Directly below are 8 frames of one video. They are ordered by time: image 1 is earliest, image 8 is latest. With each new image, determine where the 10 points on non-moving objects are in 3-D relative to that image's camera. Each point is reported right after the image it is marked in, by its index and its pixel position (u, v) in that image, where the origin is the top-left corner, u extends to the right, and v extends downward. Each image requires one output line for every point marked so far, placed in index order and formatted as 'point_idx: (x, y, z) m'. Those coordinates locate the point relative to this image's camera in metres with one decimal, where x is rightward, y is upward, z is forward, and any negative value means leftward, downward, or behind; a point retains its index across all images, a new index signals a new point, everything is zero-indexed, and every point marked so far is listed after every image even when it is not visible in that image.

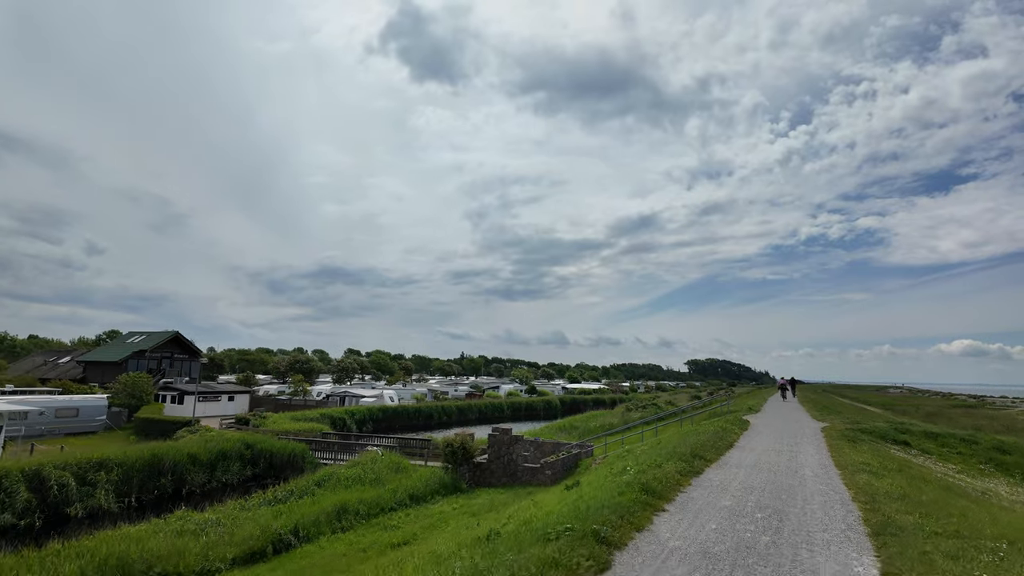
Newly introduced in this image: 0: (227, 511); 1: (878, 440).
0: (-8.5, -6.7, +16.1) m
1: (+13.0, -5.4, +19.3) m
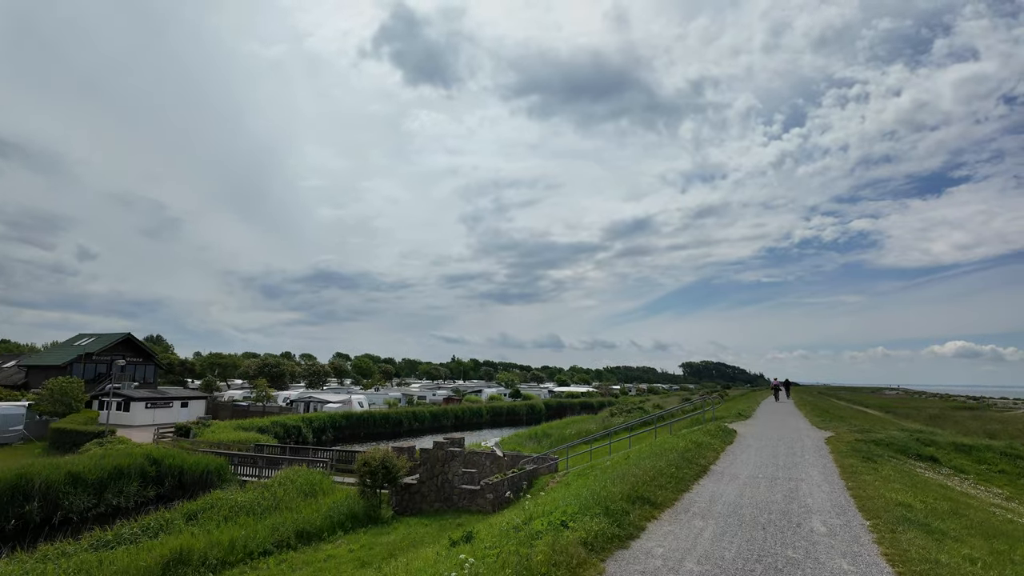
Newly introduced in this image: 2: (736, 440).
0: (-10.7, -6.0, +11.8) m
1: (+10.8, -4.7, +15.1) m
2: (+6.8, -4.7, +16.6) m
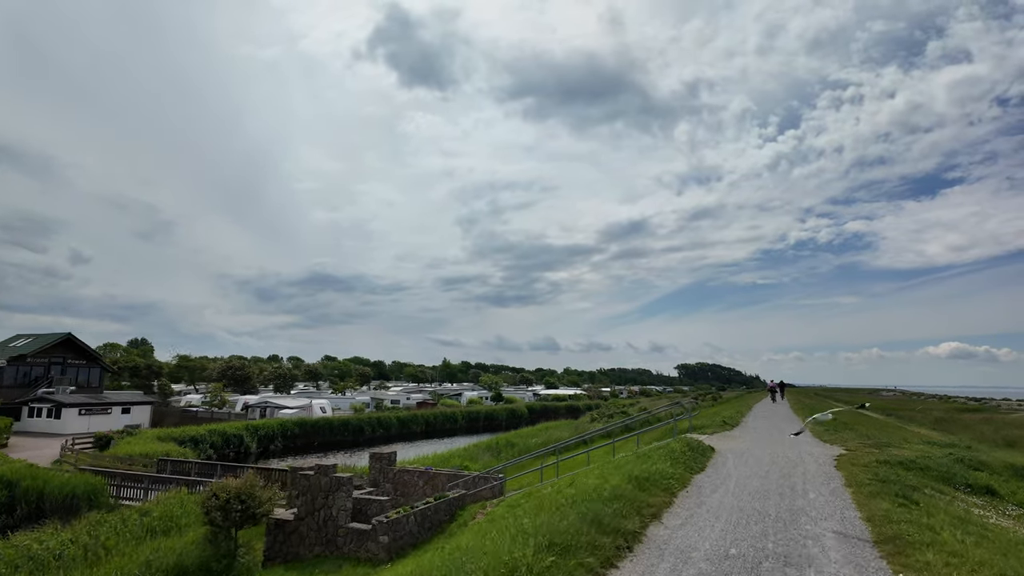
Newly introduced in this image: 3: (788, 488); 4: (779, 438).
0: (-13.1, -5.3, +7.0) m
1: (+8.4, -3.9, +10.5) m
2: (+4.4, -4.0, +11.9) m
3: (+5.2, -3.7, +10.1) m
4: (+8.4, -4.8, +17.2) m
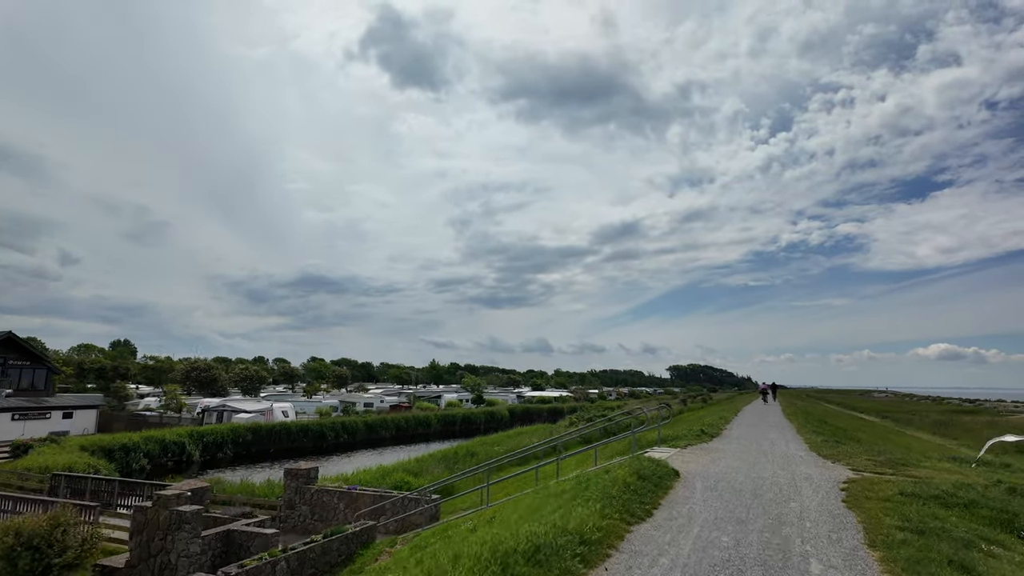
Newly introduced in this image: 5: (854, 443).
0: (-15.0, -4.6, +3.3) m
1: (+6.5, -3.3, +7.0) m
2: (+2.5, -3.4, +8.5) m
3: (+3.3, -3.1, +6.7) m
4: (+6.5, -4.2, +13.7) m
5: (+11.7, -5.3, +18.5) m
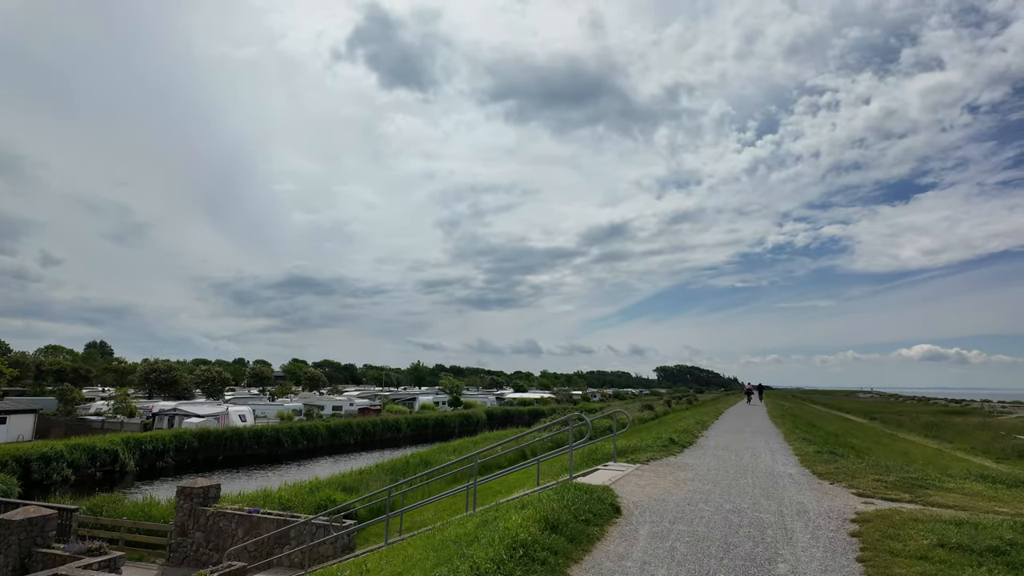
0: (-16.5, -4.1, 0.0) m
1: (+4.9, -2.7, +4.2) m
2: (+0.8, -2.8, +5.5) m
3: (+1.7, -2.6, +3.7) m
4: (+4.7, -3.7, +10.8) m
5: (+9.9, -4.8, +15.7) m
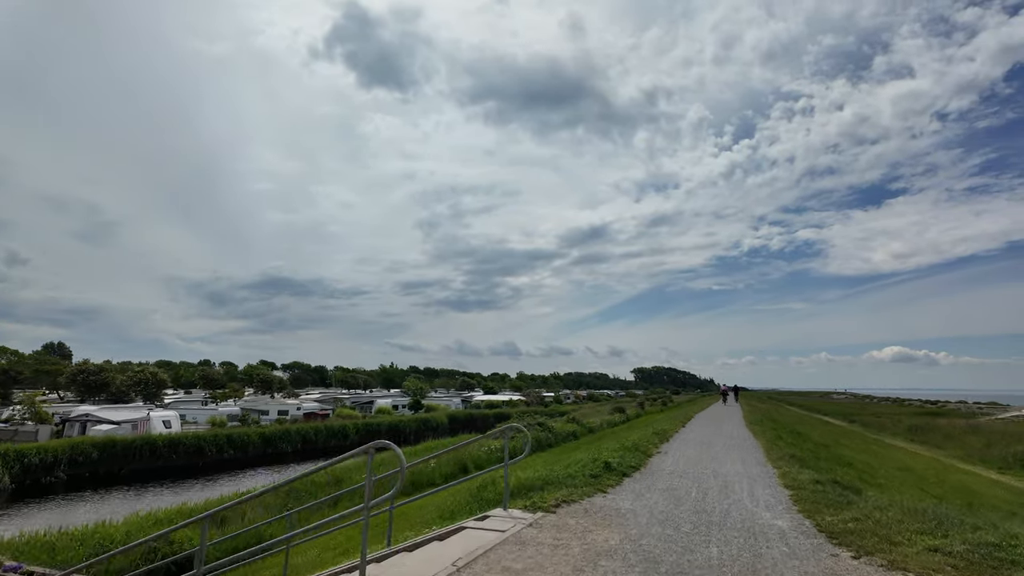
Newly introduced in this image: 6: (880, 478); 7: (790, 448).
0: (-18.4, -3.1, -5.1) m
1: (+2.8, -1.9, -0.1) m
2: (-1.3, -2.0, +1.0) m
3: (-0.3, -1.8, -0.7) m
4: (+2.4, -2.9, +6.5) m
5: (+7.4, -4.0, +11.6) m
6: (+9.3, -4.7, +13.7) m
7: (+8.0, -4.6, +15.5) m
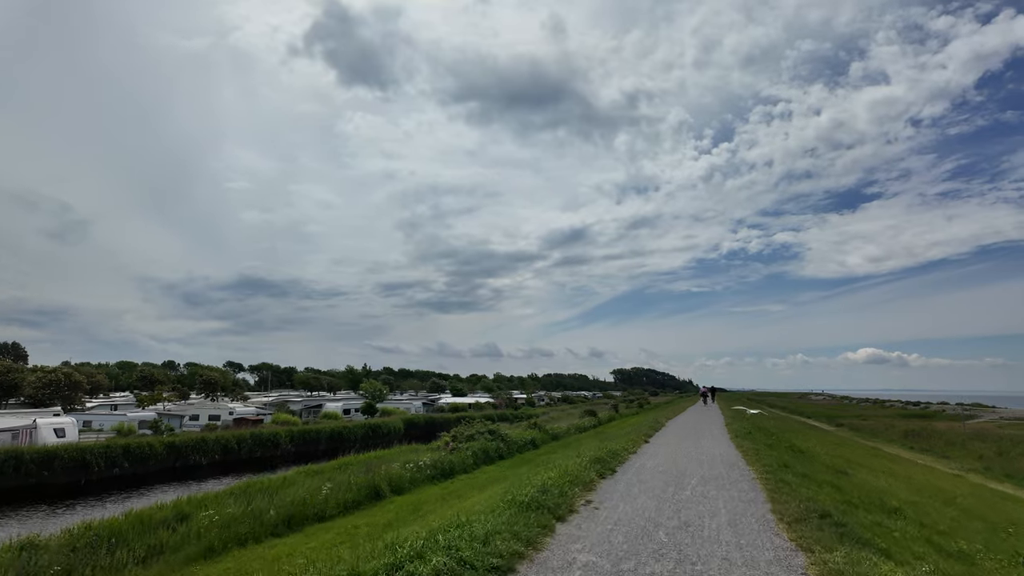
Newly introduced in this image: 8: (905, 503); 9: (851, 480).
0: (-20.3, -2.0, -11.4) m
1: (+0.8, -0.9, -5.8) m
2: (-3.3, -0.9, -4.7) m
3: (-2.3, -0.7, -6.4) m
4: (+0.1, -1.9, +0.9) m
5: (+4.9, -3.0, +6.1) m
6: (+6.7, -3.7, +8.3) m
7: (+5.4, -3.6, +10.1) m
8: (+7.6, -4.1, +10.6) m
9: (+7.4, -4.2, +12.0) m
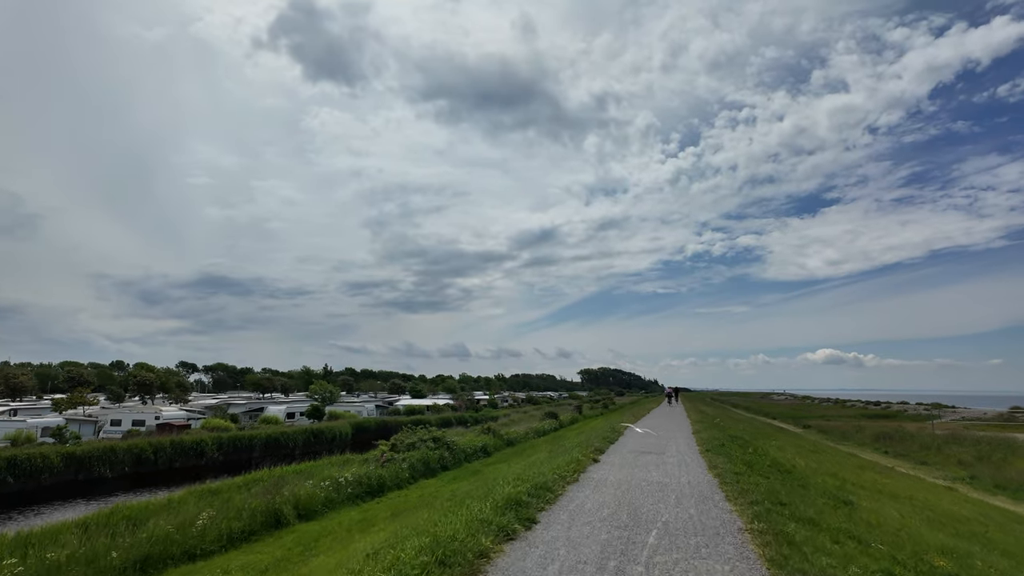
0: (-20.6, -1.3, -16.0) m
1: (+0.1, -0.3, -9.1) m
2: (-4.1, -0.3, -8.3) m
3: (-3.0, -0.1, -10.0) m
4: (-0.9, -1.3, -2.6) m
5: (+3.6, -2.5, +2.9) m
6: (+5.2, -3.2, +5.2) m
7: (+3.8, -3.1, +6.9) m
8: (+6.0, -3.6, +7.6) m
9: (+5.7, -3.7, +8.9) m
